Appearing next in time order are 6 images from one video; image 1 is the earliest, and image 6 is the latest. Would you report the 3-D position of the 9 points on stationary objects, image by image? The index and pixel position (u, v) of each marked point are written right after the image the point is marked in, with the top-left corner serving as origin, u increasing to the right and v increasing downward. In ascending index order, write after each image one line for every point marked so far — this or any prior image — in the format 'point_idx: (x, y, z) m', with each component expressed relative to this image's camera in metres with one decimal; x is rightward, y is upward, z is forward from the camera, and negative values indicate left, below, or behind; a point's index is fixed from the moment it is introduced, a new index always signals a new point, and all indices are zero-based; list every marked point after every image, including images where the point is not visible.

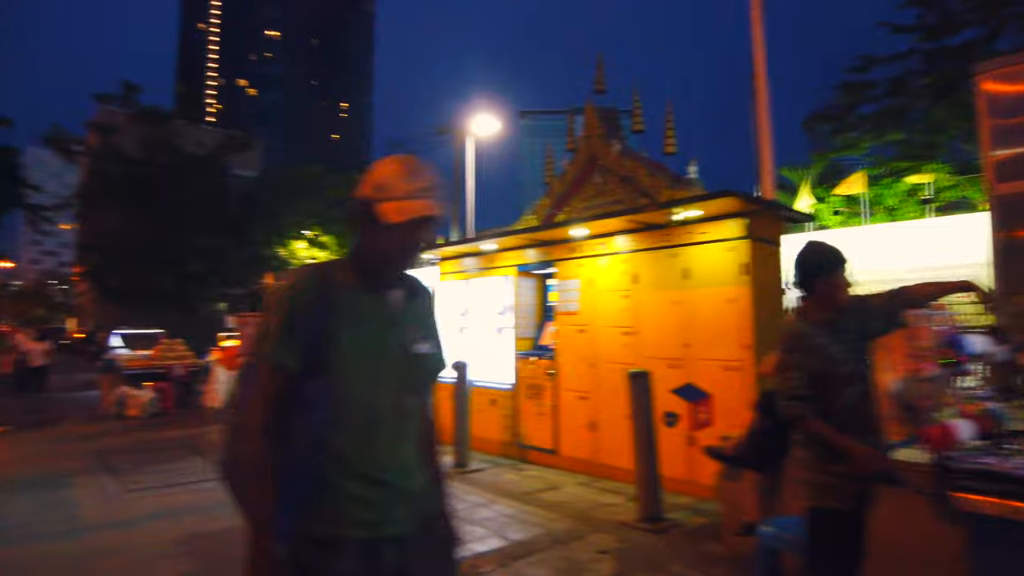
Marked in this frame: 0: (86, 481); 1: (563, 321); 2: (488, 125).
0: (-4.5, -2.0, +7.3) m
1: (+0.6, -0.4, +8.4) m
2: (-0.6, +4.3, +18.4) m
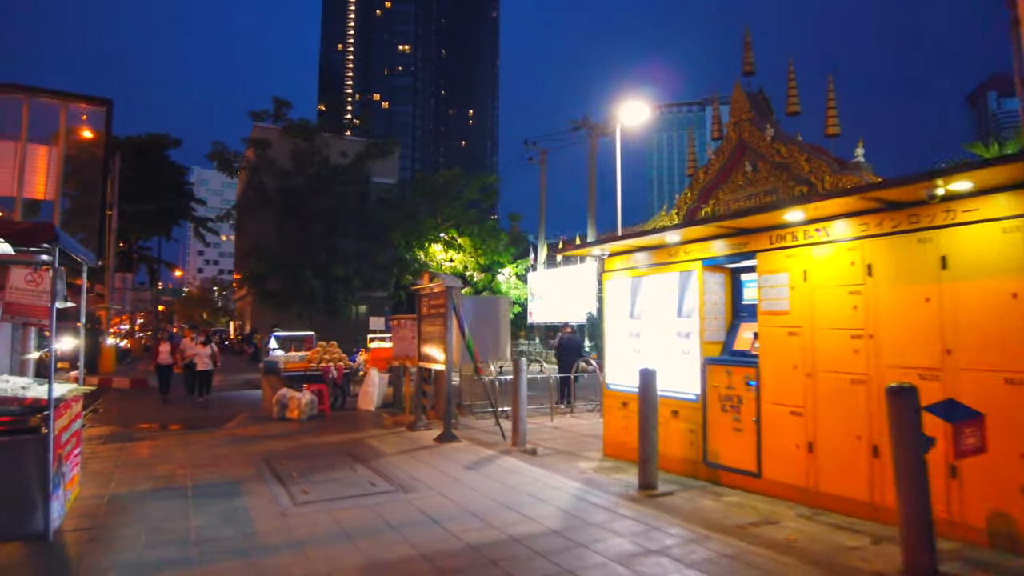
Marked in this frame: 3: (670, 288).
0: (-2.6, -2.1, +7.0) m
1: (+2.7, -0.4, +7.2) m
2: (+3.1, +4.3, +17.2) m
3: (+1.9, 0.0, +8.4) m
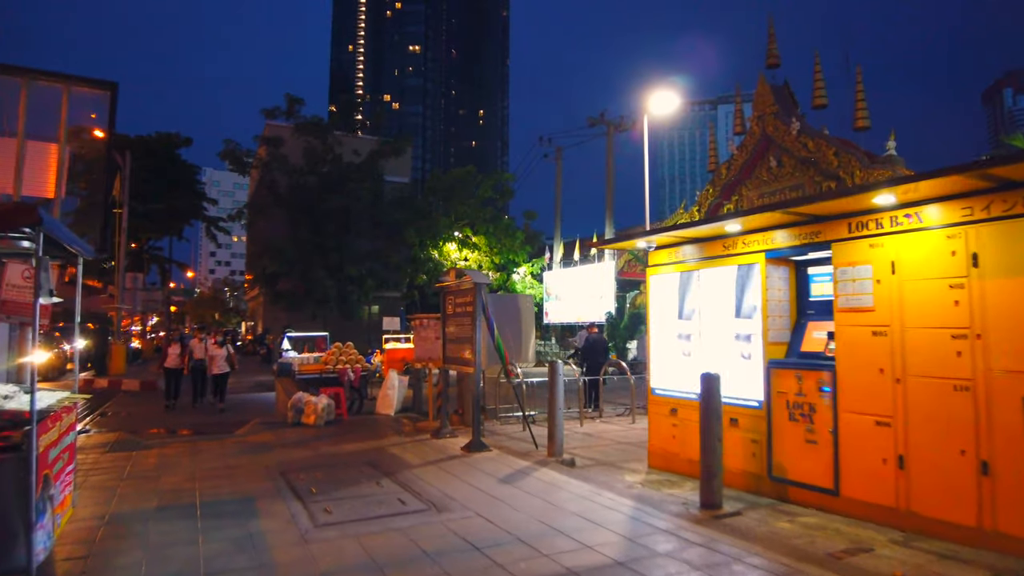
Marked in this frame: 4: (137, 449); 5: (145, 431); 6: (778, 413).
0: (-2.2, -2.0, +6.3) m
1: (+3.1, -0.3, +6.4) m
2: (+3.7, +4.4, +16.4) m
3: (+2.4, 0.0, +7.6) m
4: (-5.2, -2.2, +9.6) m
5: (-6.3, -2.5, +12.0) m
6: (+2.7, -1.3, +6.9) m
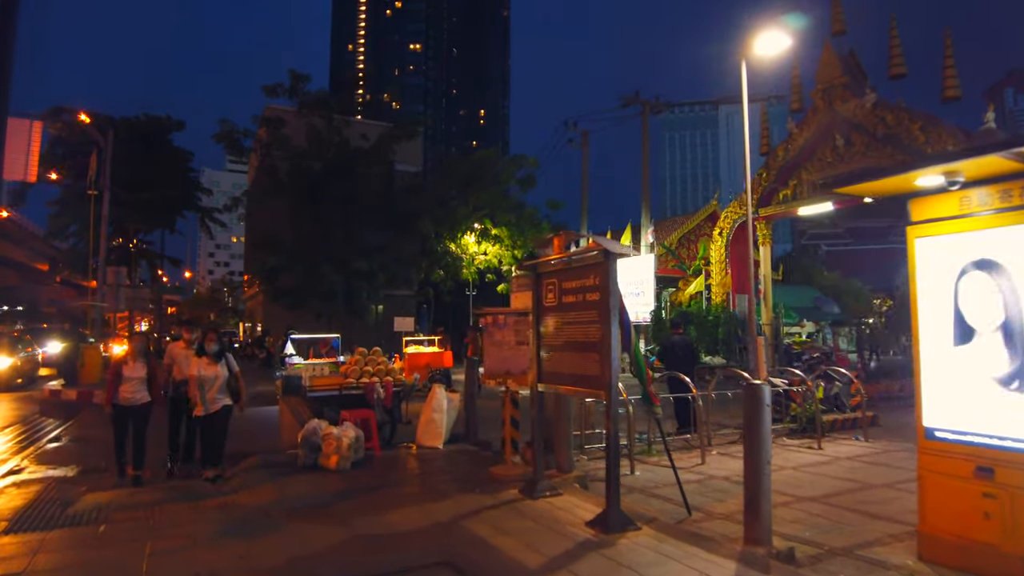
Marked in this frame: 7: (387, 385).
0: (-0.9, -1.8, +2.7) m
1: (+4.4, -0.1, +2.8) m
2: (+4.9, +4.6, +12.9) m
3: (+3.7, +0.3, +4.1) m
4: (-3.9, -2.0, +6.0) m
5: (-5.0, -2.3, +8.4) m
6: (+4.0, -1.0, +3.4) m
7: (-1.8, -1.4, +10.1) m
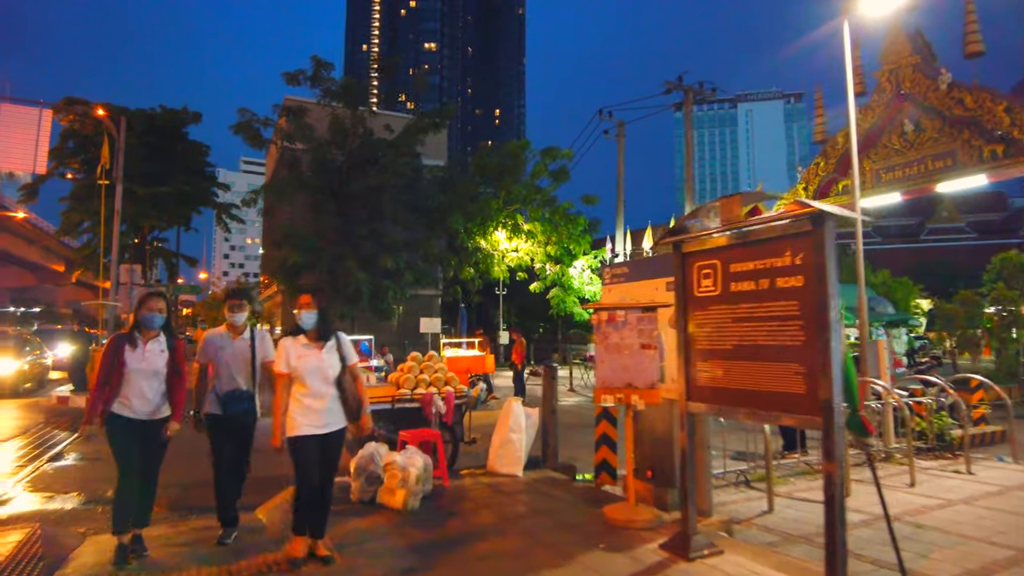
0: (+0.1, -1.7, +0.9) m
1: (+5.3, +0.1, +1.0) m
2: (+6.1, +4.7, +11.0) m
3: (+4.6, +0.4, +2.2) m
4: (-2.9, -1.9, +4.3) m
5: (-4.0, -2.2, +6.7) m
6: (+4.9, -0.9, +1.5) m
7: (-0.8, -1.3, +8.4) m
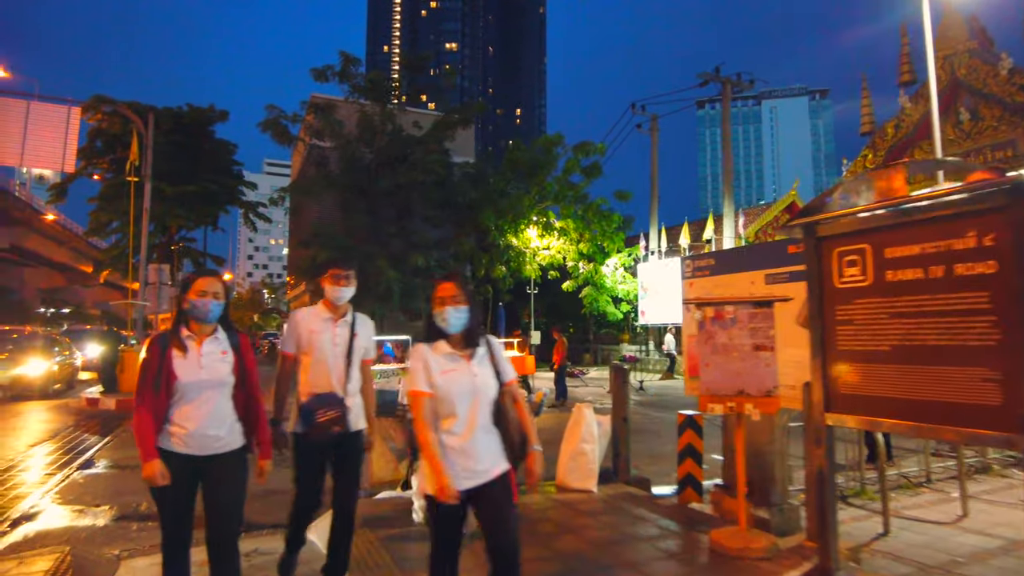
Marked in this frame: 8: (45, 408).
0: (+0.6, -1.6, +0.2) m
1: (+5.8, +0.1, 0.0) m
2: (+6.9, +4.8, +10.1) m
3: (+5.2, +0.5, +1.4) m
4: (-2.3, -1.9, +3.6) m
5: (-3.3, -2.1, +6.1) m
6: (+5.5, -0.8, +0.6) m
7: (0.0, -1.3, +7.6) m
8: (-11.5, -2.9, +16.9) m
